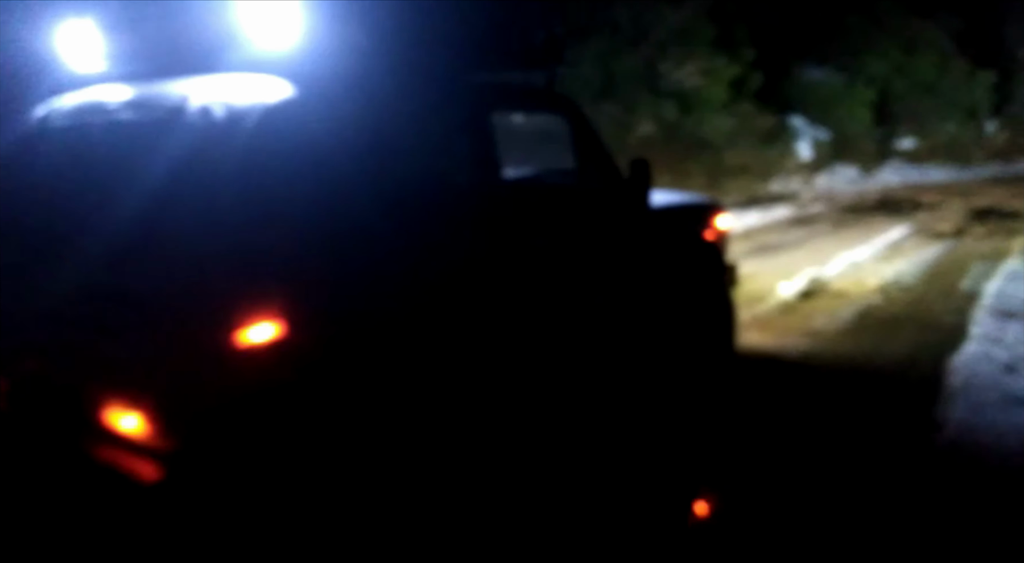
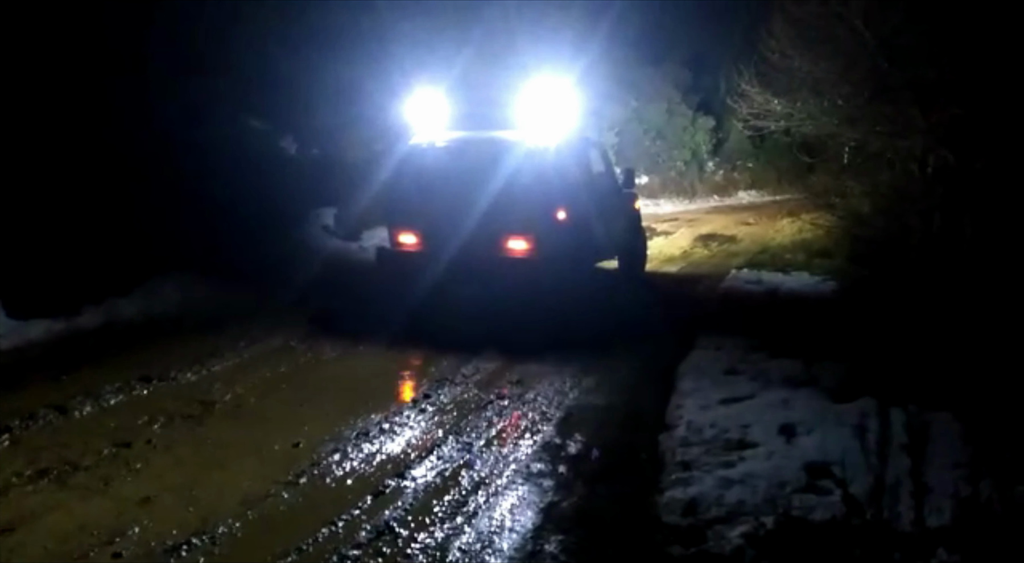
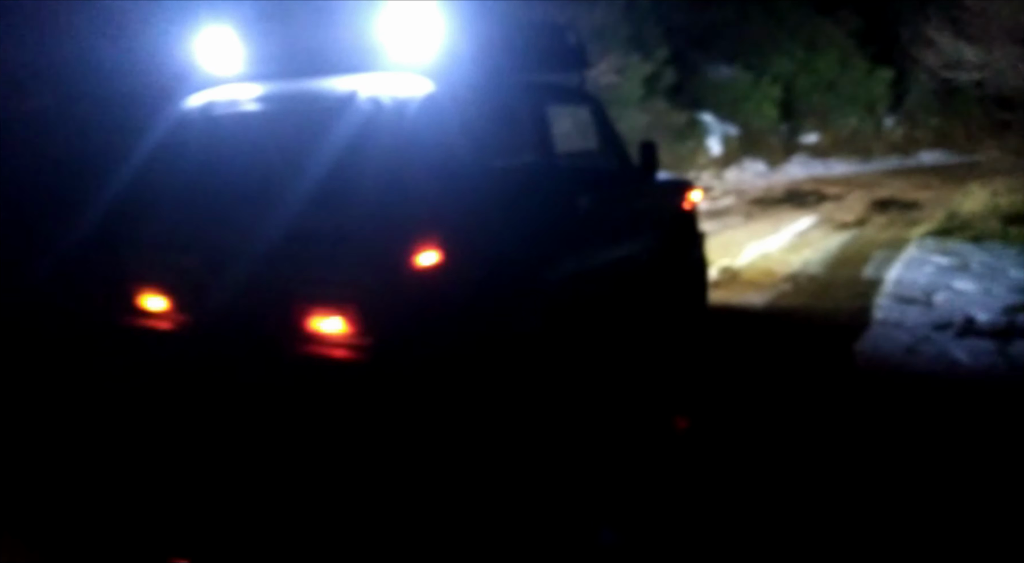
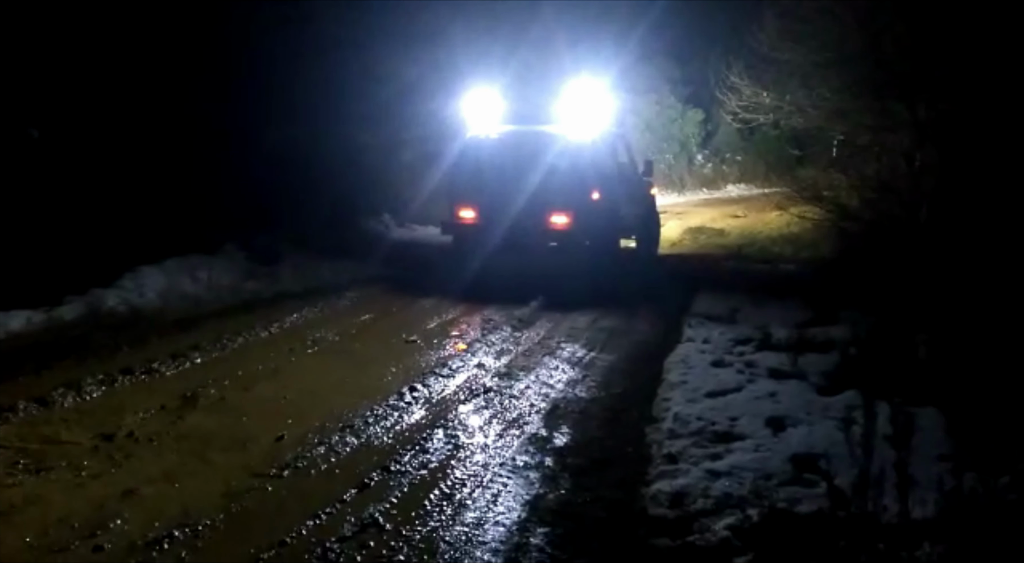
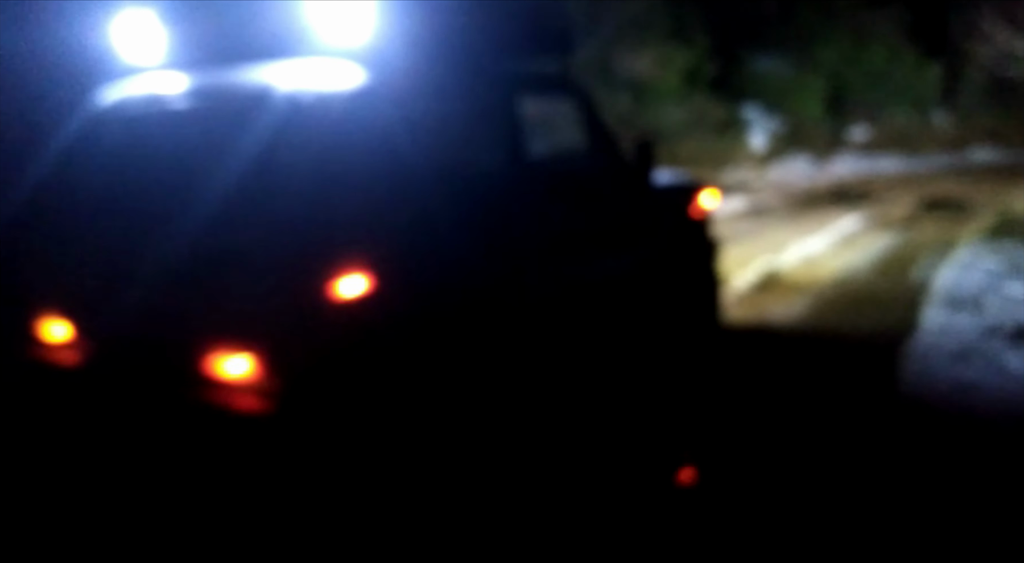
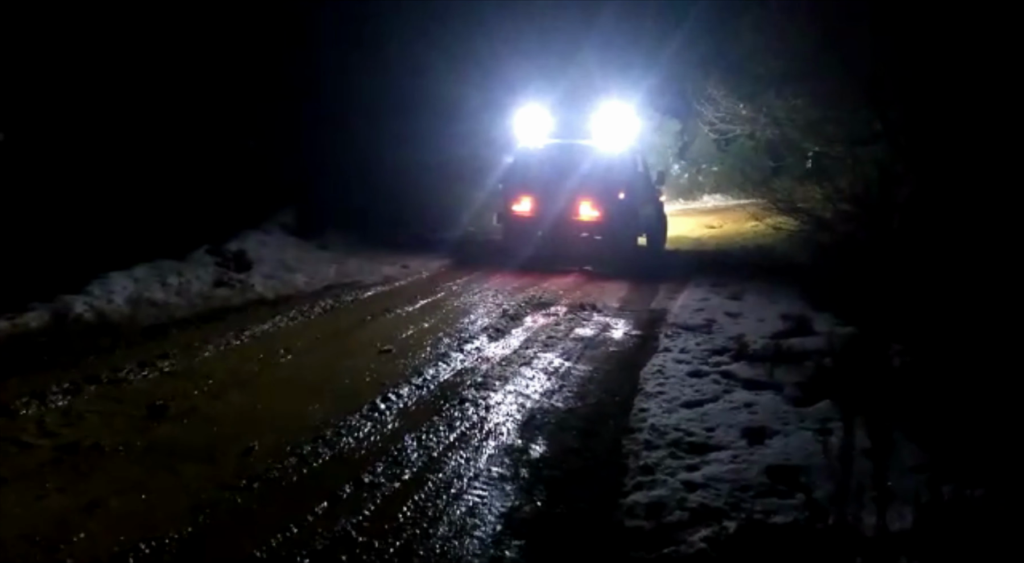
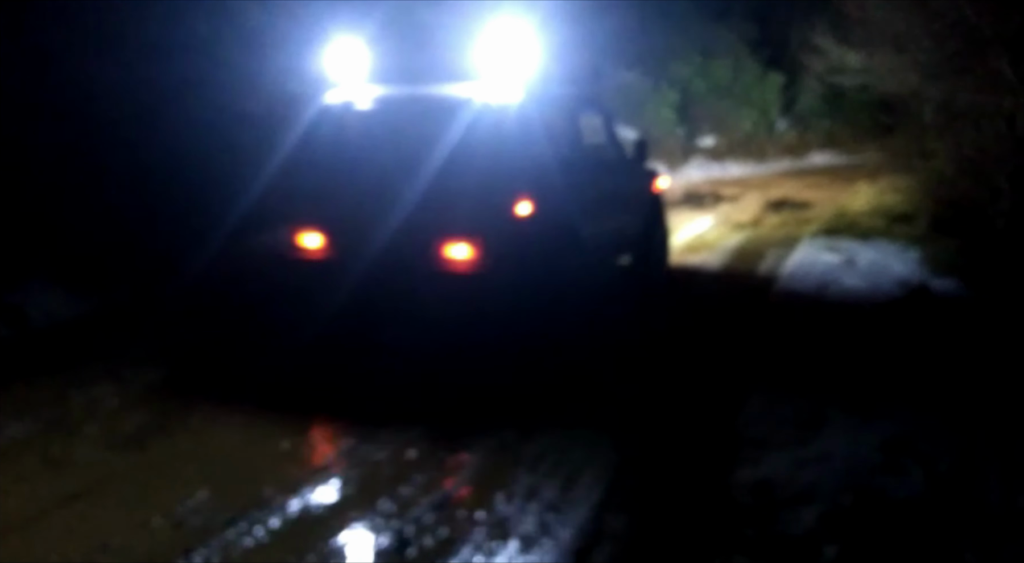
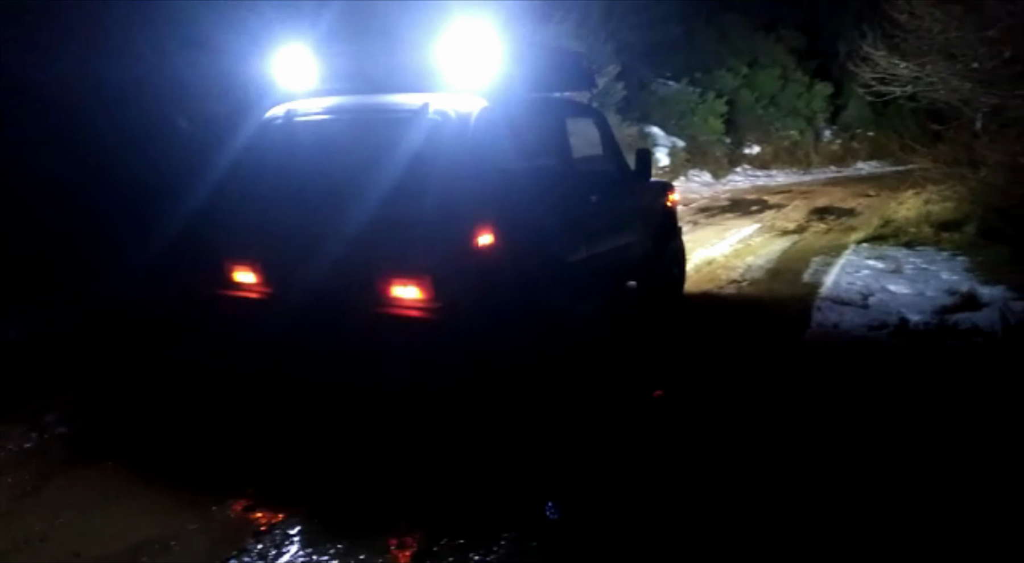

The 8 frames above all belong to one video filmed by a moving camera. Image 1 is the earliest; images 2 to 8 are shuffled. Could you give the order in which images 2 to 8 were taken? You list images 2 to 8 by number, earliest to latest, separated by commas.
5, 3, 8, 7, 2, 4, 6
